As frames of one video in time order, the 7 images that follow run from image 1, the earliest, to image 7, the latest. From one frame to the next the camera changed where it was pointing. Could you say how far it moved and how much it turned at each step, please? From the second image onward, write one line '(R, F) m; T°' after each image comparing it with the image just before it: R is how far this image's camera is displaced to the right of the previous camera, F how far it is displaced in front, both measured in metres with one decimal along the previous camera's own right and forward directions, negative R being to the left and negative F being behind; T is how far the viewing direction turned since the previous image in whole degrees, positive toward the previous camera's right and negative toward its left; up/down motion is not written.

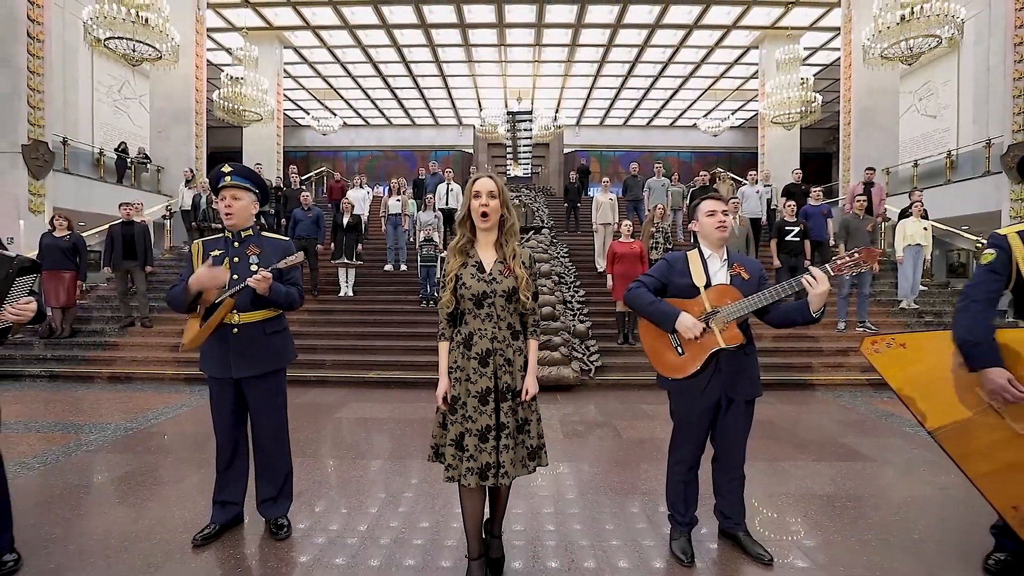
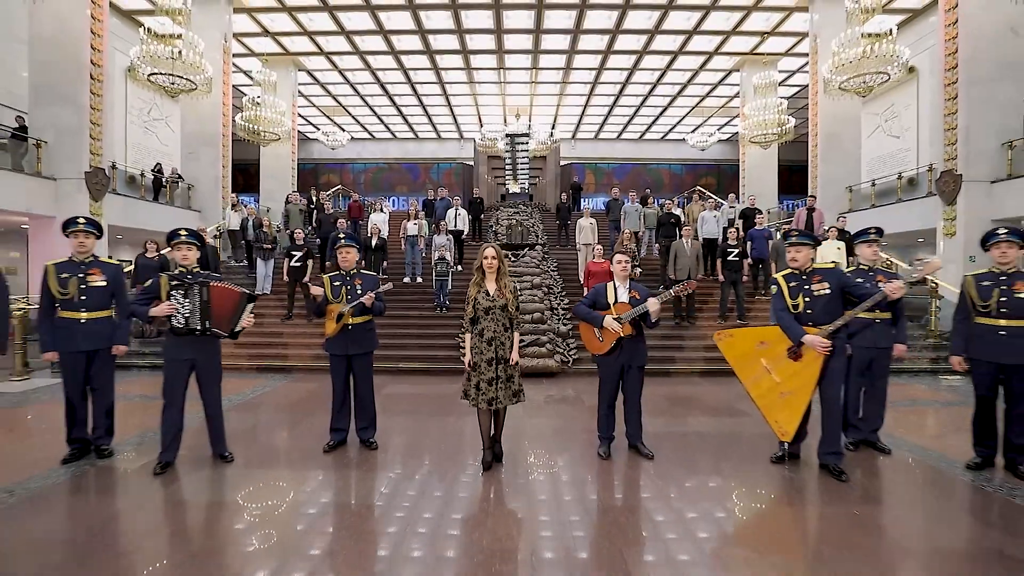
(0.0, -1.7) m; 0°
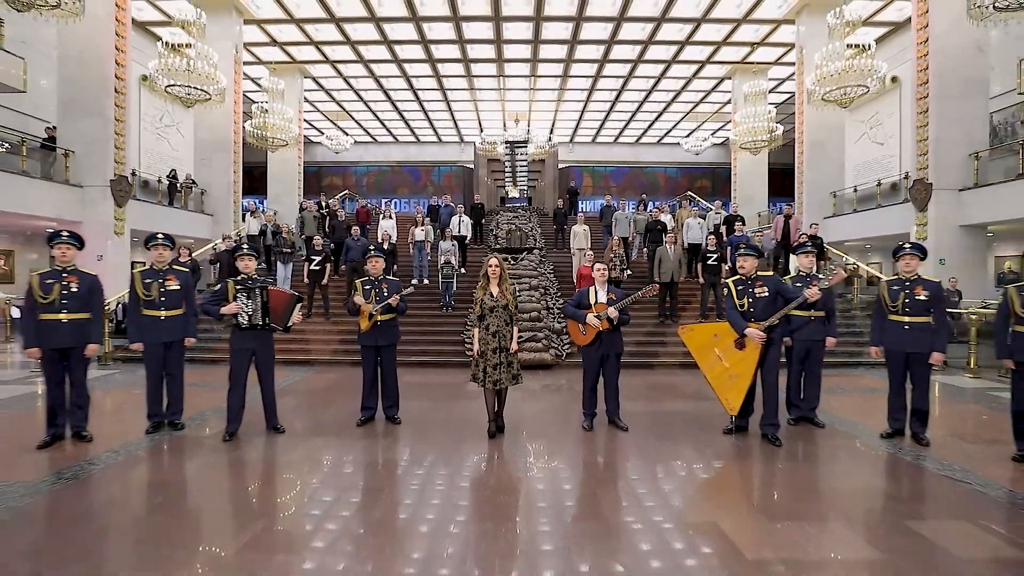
(0.0, -0.8) m; 0°
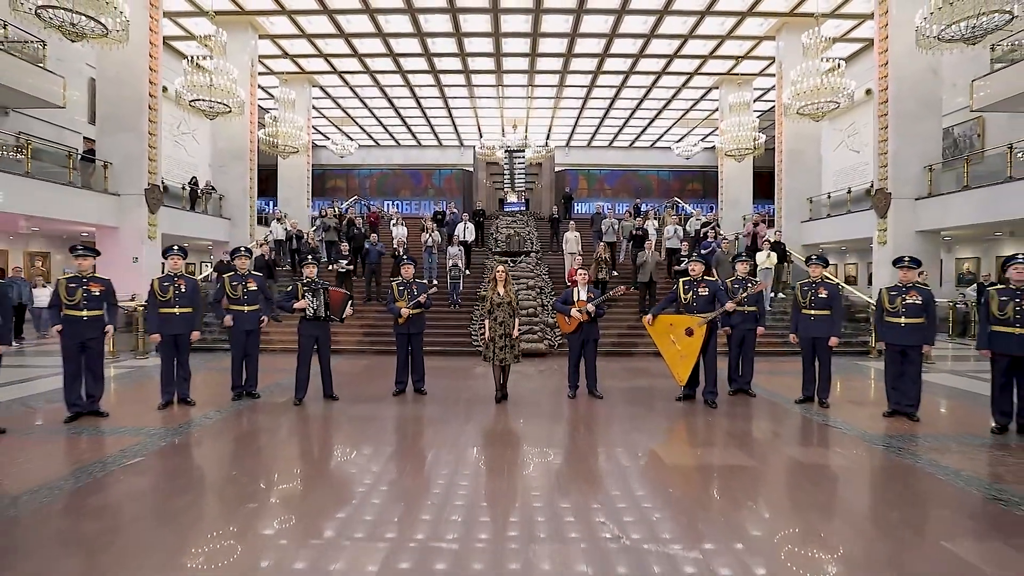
(0.0, -1.4) m; 0°
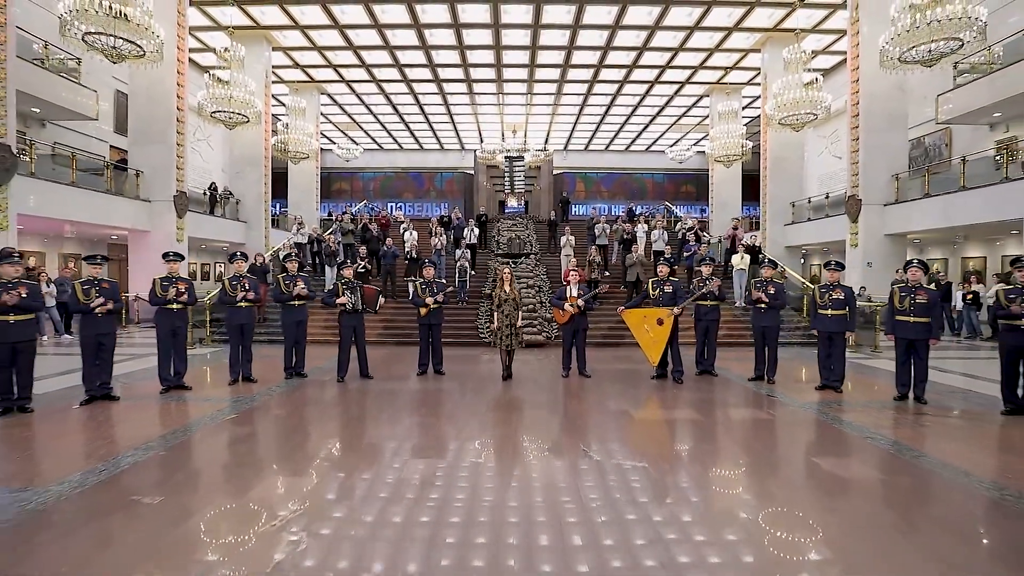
(-0.1, -1.2) m; 0°
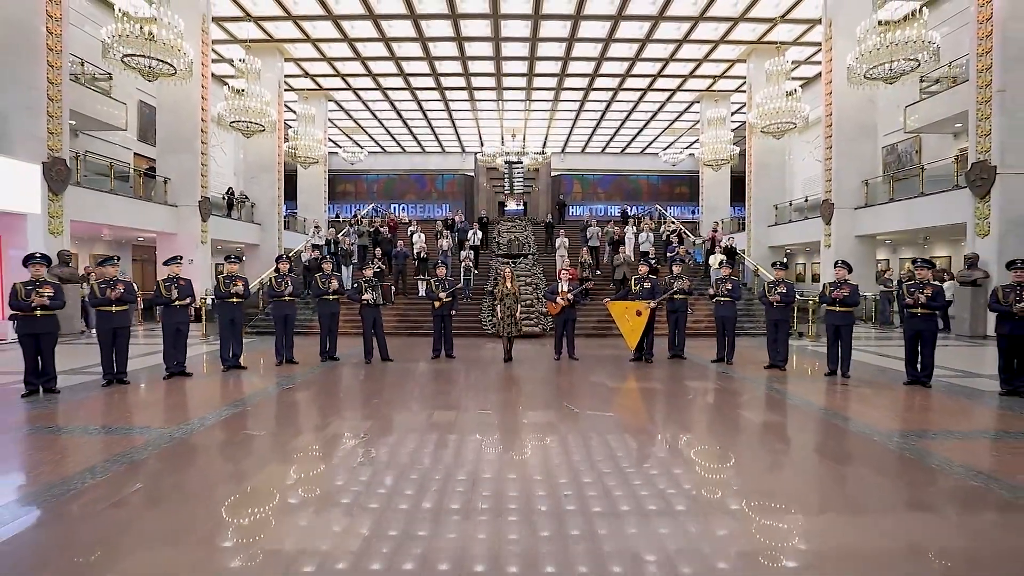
(0.0, -1.3) m; 0°
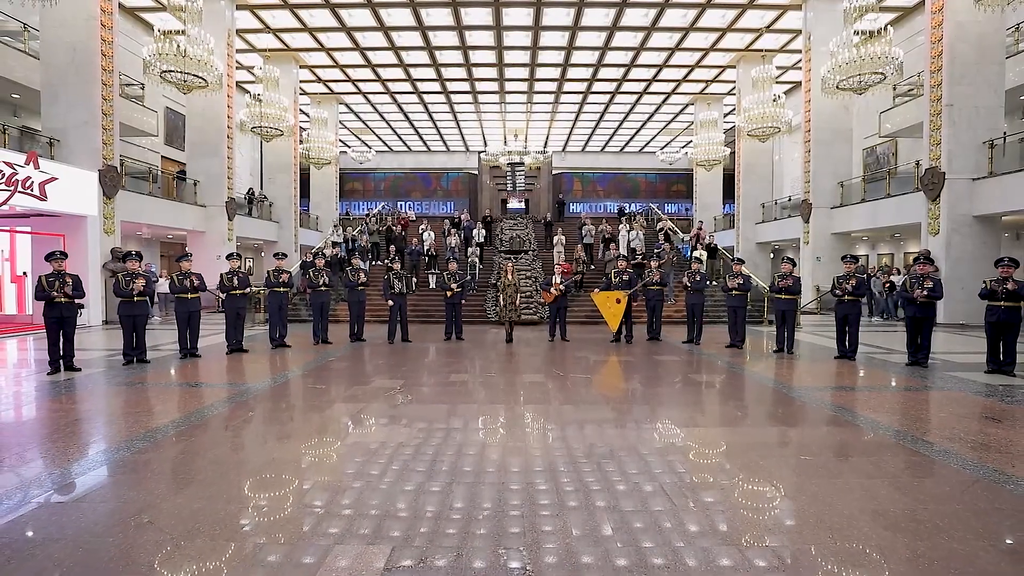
(0.0, -1.5) m; 0°
